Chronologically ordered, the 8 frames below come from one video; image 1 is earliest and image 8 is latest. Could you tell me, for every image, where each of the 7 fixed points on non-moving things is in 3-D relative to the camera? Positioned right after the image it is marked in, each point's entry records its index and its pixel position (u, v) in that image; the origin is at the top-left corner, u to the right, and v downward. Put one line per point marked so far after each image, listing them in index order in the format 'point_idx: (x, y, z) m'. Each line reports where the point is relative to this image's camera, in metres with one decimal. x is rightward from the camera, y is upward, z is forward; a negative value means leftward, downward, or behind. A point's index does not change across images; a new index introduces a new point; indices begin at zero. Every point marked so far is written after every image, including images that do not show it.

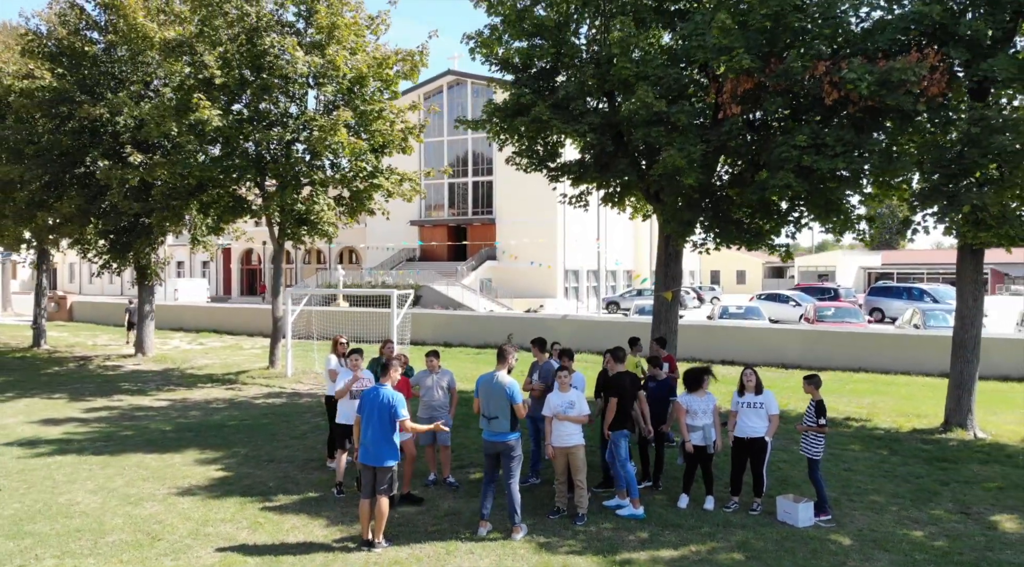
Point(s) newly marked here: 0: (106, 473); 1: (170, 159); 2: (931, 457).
0: (-4.2, -2.0, +7.9) m
1: (-6.2, +2.2, +14.5) m
2: (+4.8, -2.0, +8.7) m
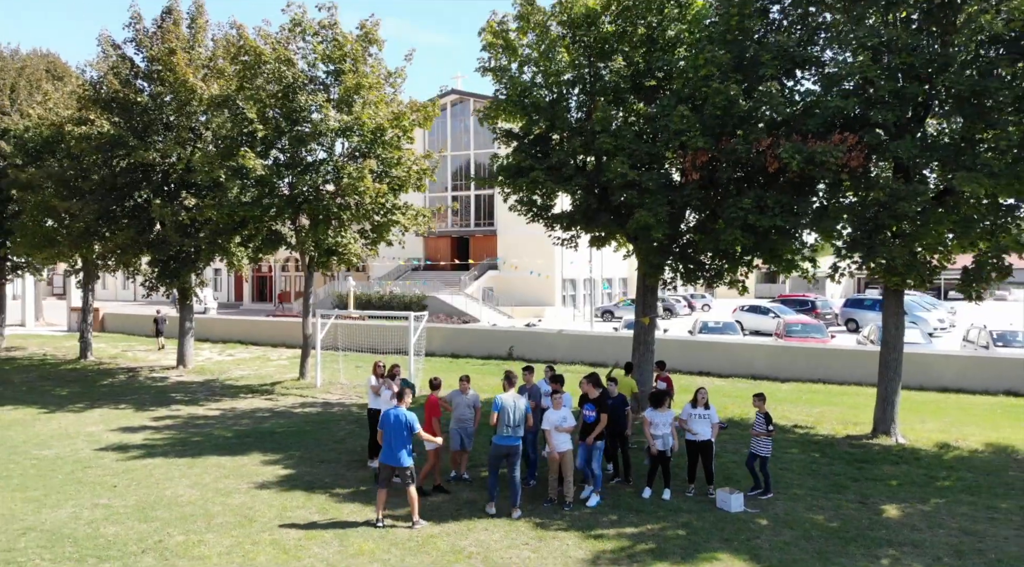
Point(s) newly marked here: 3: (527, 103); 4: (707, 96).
0: (-4.1, -2.5, +10.0) m
1: (-6.2, +1.7, +16.6) m
2: (+4.8, -2.5, +10.8) m
3: (+0.3, +2.9, +12.9) m
4: (+2.8, +2.6, +11.6) m
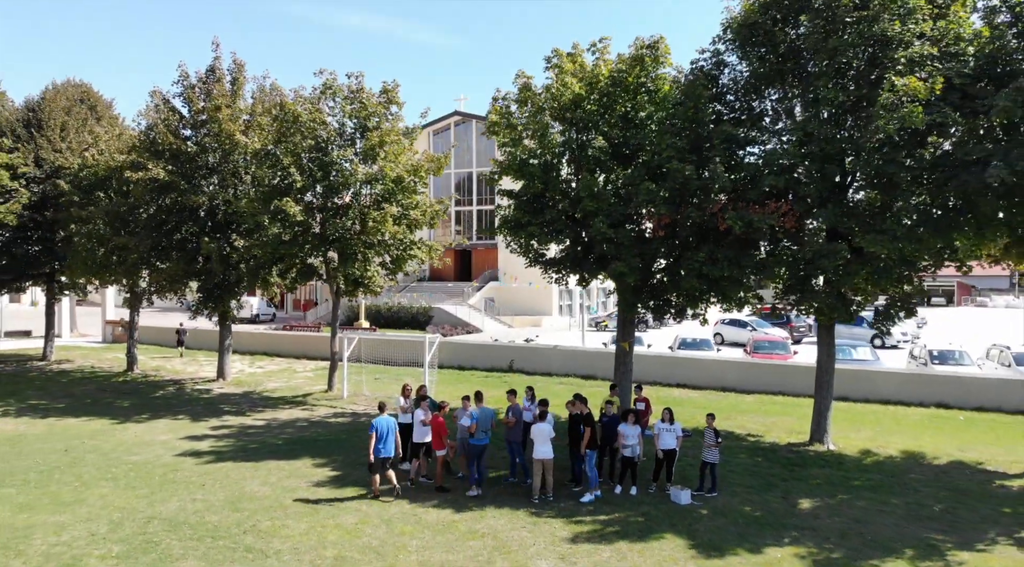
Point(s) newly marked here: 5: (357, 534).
0: (-4.1, -3.1, +12.6) m
1: (-6.2, +1.1, +19.2) m
2: (+4.8, -3.1, +13.4) m
3: (+0.3, +2.3, +15.5) m
4: (+2.9, +2.0, +14.2) m
5: (-2.0, -3.2, +9.7) m
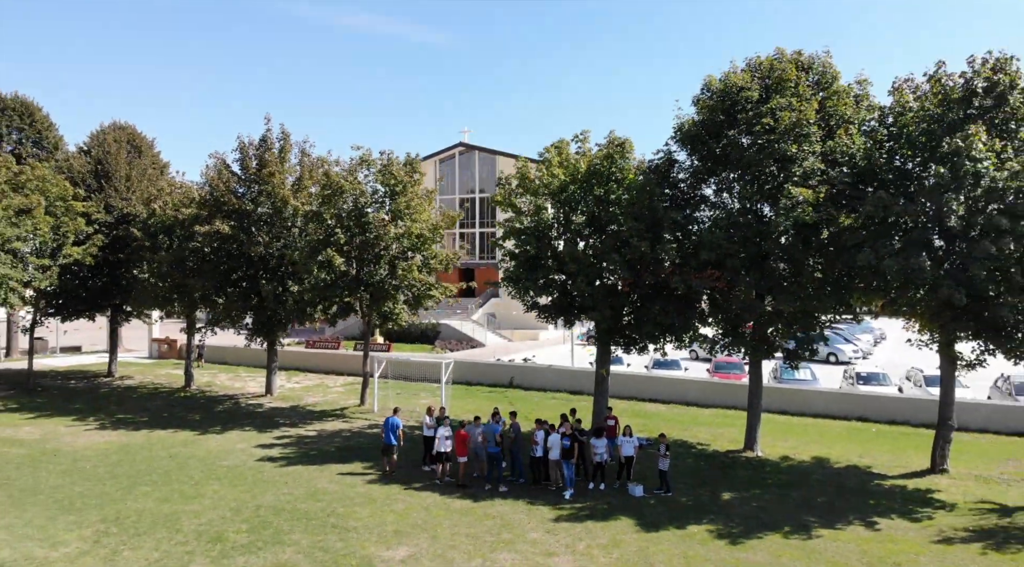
0: (-4.1, -4.2, +16.8) m
1: (-6.2, 0.0, +23.4) m
2: (+4.8, -4.2, +17.6) m
3: (+0.3, +1.2, +19.7) m
4: (+2.9, +0.9, +18.4) m
5: (-1.9, -4.3, +14.0) m
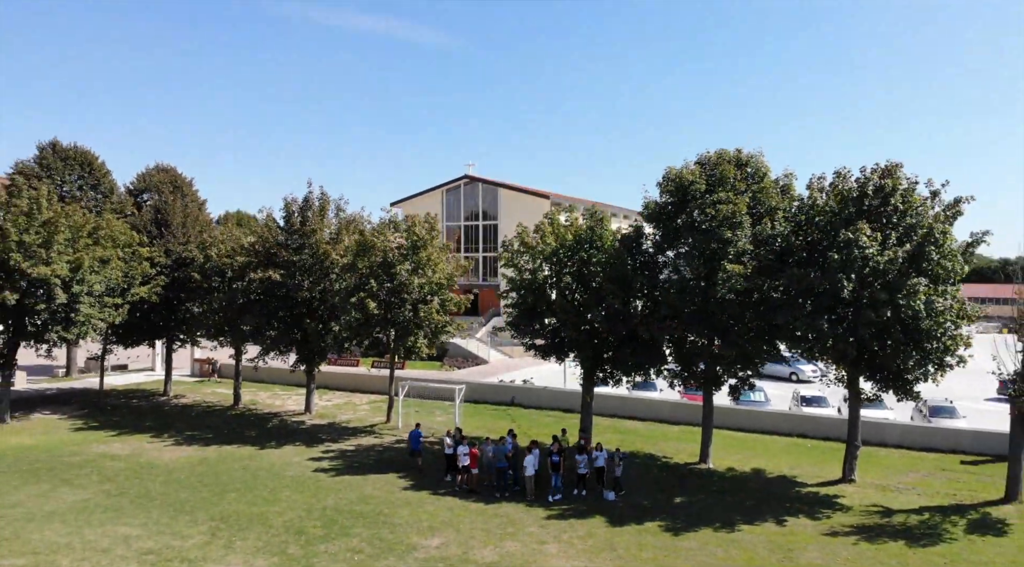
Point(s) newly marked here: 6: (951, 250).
0: (-4.0, -5.6, +21.6) m
1: (-6.1, -1.4, +28.2) m
2: (+4.9, -5.6, +22.4) m
3: (+0.4, -0.3, +24.5) m
4: (+3.0, -0.5, +23.2) m
5: (-1.9, -5.7, +18.8) m
6: (+11.1, +0.8, +19.6) m
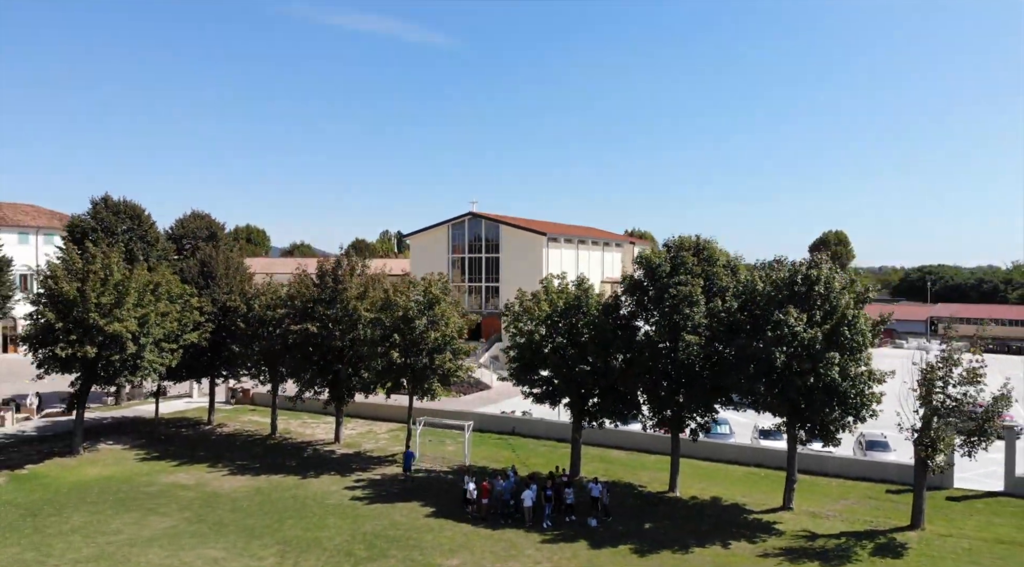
0: (-3.9, -7.9, +26.6) m
1: (-6.1, -3.7, +33.2) m
2: (+5.0, -7.9, +27.4) m
3: (+0.5, -2.5, +29.5) m
4: (+3.0, -2.8, +28.2) m
5: (-1.8, -8.0, +23.8) m
6: (+11.1, -1.4, +24.6) m
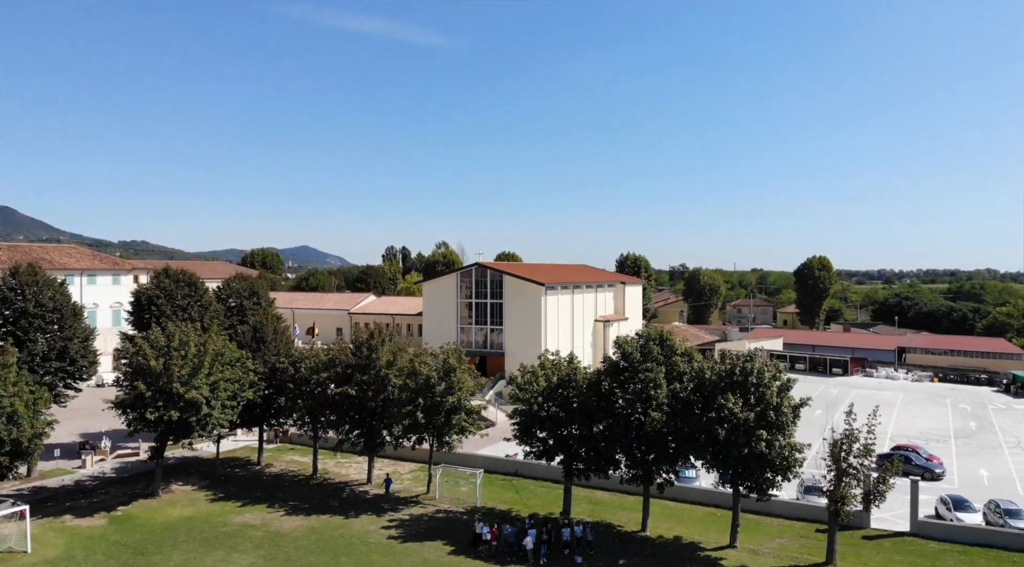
0: (-3.8, -11.7, +33.8) m
1: (-5.9, -7.5, +40.4) m
2: (+5.1, -11.7, +34.7) m
3: (+0.6, -6.3, +36.8) m
4: (+3.2, -6.6, +35.4) m
5: (-1.7, -11.8, +31.0) m
6: (+11.3, -5.2, +31.8) m
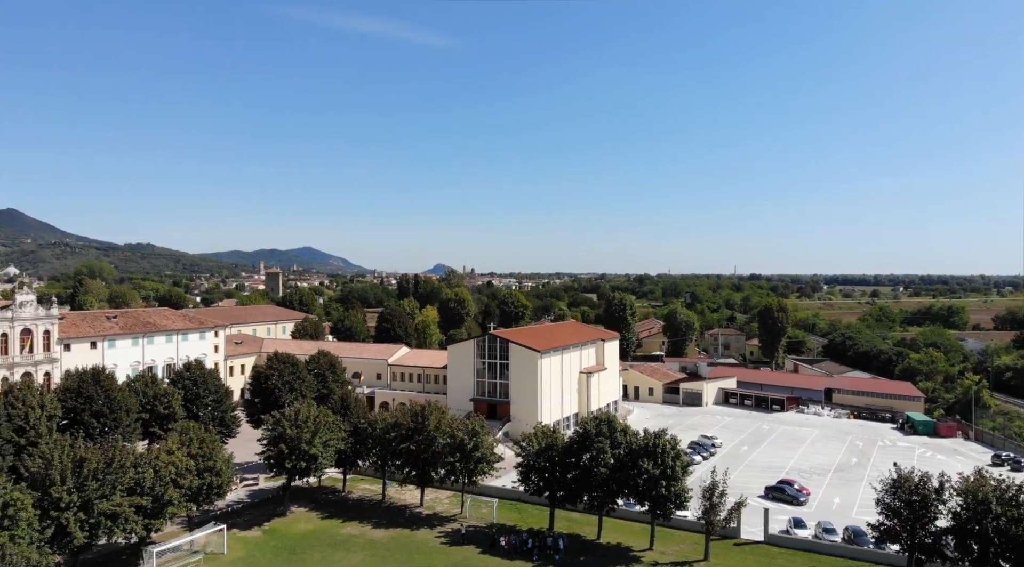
0: (-3.4, -19.5, +55.9) m
1: (-5.5, -15.3, +62.6) m
2: (+5.5, -19.5, +56.8) m
3: (+1.0, -14.1, +58.9) m
4: (+3.5, -14.4, +57.6) m
5: (-1.3, -19.6, +53.1) m
6: (+11.7, -13.0, +53.9) m
